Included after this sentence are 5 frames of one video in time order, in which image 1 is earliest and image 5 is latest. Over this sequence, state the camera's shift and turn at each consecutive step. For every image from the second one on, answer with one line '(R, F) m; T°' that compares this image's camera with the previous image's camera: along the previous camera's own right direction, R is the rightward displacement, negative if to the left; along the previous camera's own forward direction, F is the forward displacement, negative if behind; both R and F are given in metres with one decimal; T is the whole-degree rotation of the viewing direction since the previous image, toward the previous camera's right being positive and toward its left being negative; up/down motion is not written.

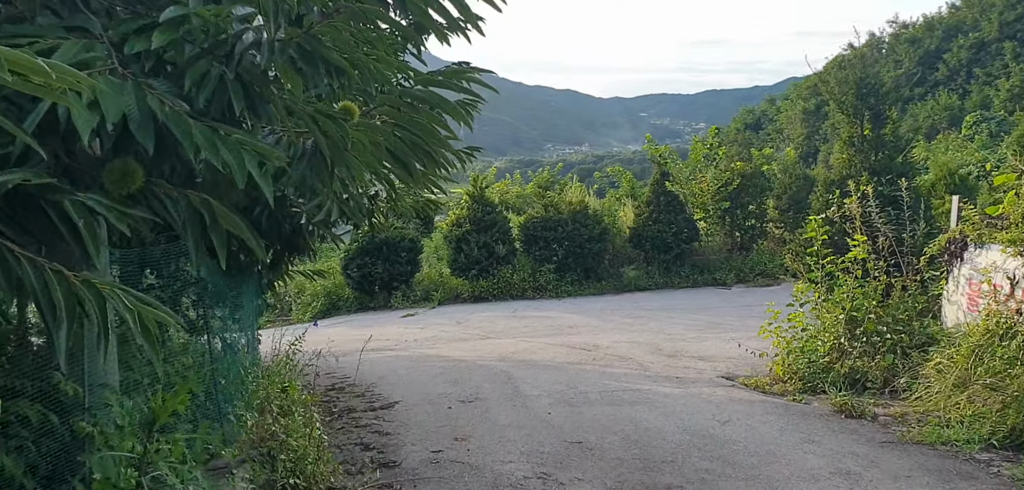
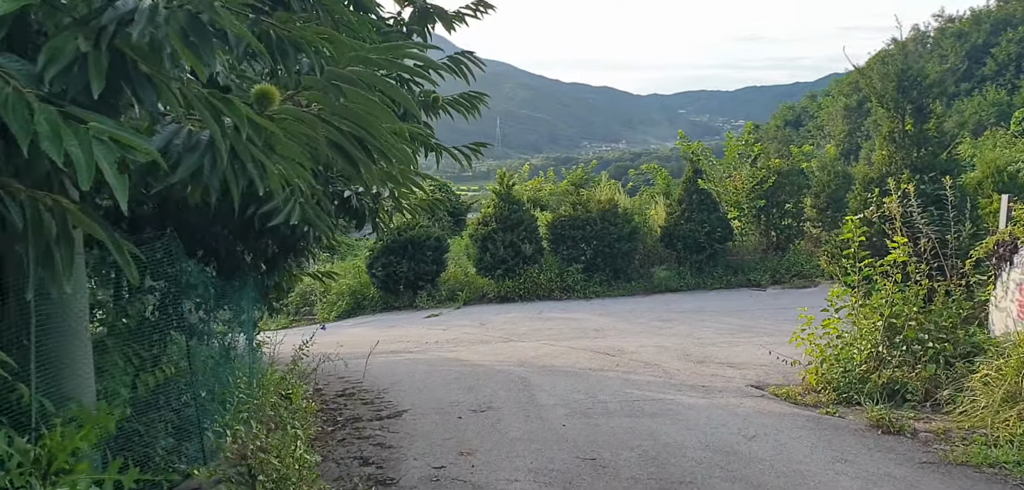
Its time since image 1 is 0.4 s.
(+0.2, +0.3) m; -2°
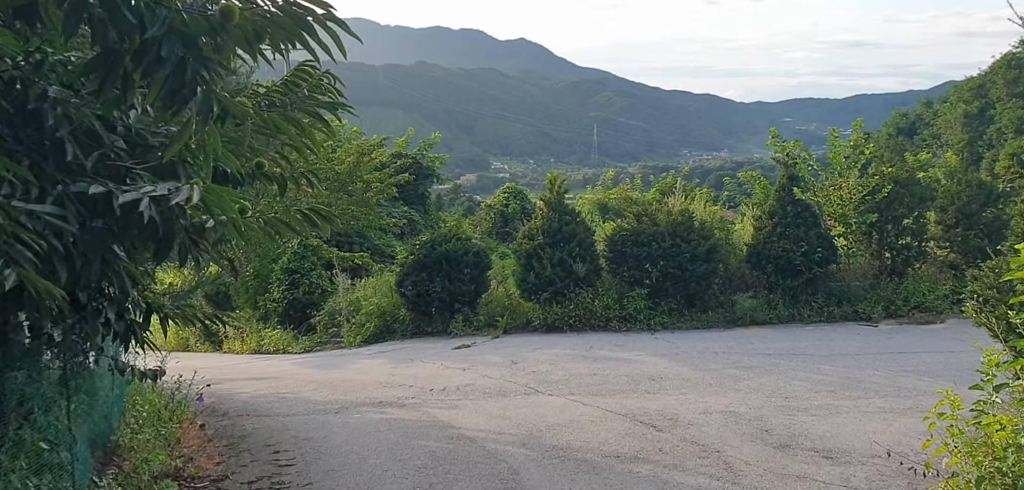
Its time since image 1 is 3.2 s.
(+0.6, +2.4) m; -6°
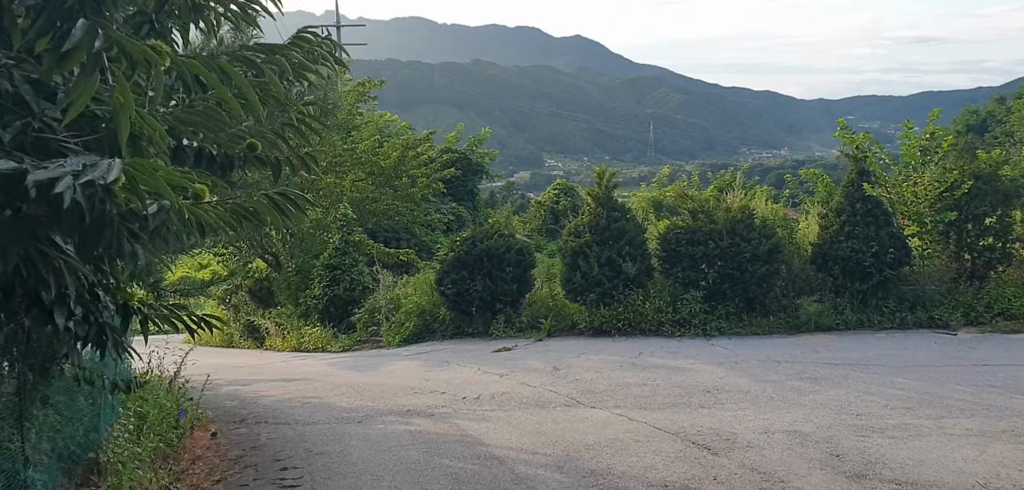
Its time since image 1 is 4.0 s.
(+0.1, +0.7) m; -4°
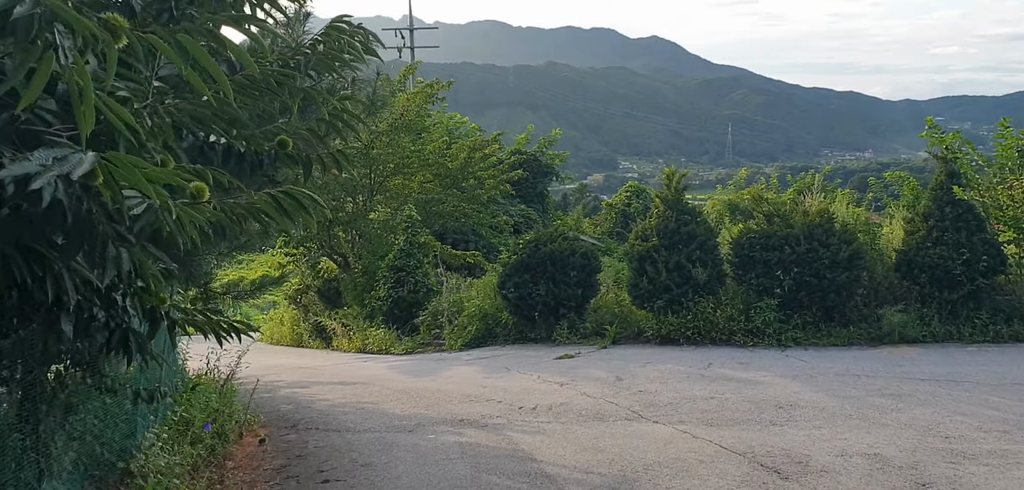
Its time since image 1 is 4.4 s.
(+0.1, +0.3) m; -5°
